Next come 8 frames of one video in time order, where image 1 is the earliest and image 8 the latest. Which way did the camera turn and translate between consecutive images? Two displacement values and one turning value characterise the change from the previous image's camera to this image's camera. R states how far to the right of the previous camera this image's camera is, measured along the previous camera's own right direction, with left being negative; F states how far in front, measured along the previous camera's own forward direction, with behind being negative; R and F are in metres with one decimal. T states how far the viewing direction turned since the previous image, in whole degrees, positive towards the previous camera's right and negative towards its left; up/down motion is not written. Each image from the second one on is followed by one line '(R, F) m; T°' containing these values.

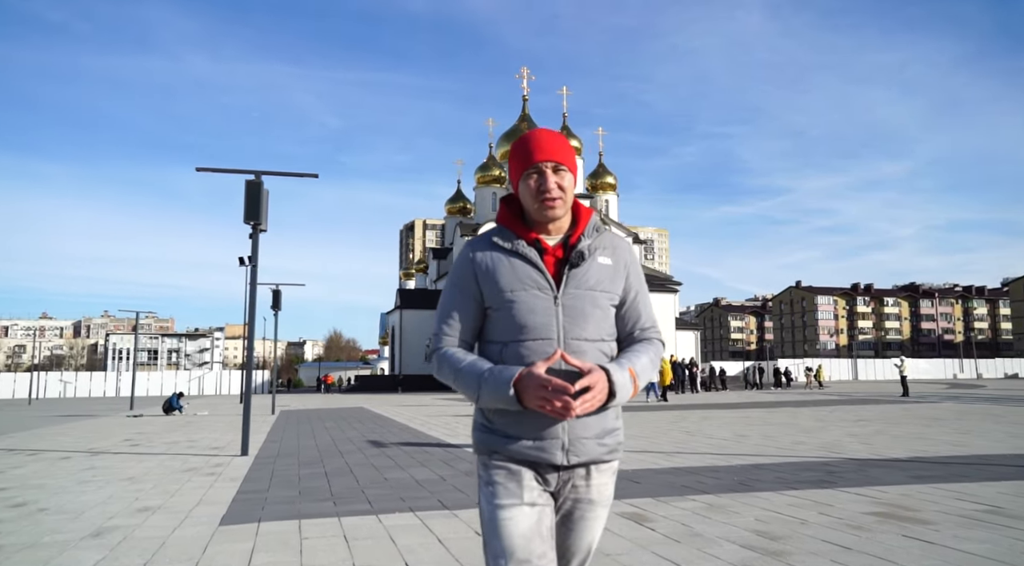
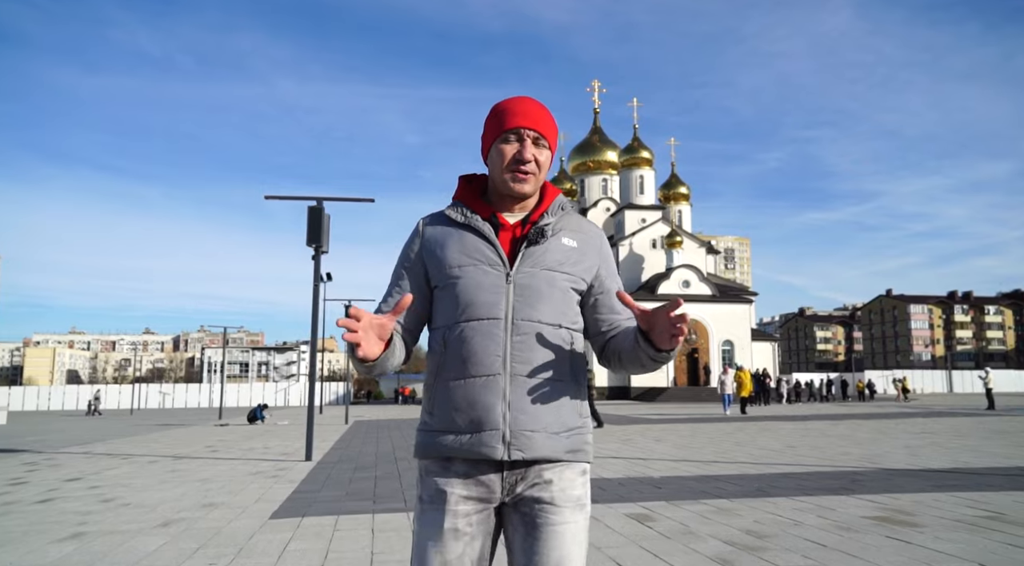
(+0.7, -0.5) m; -6°
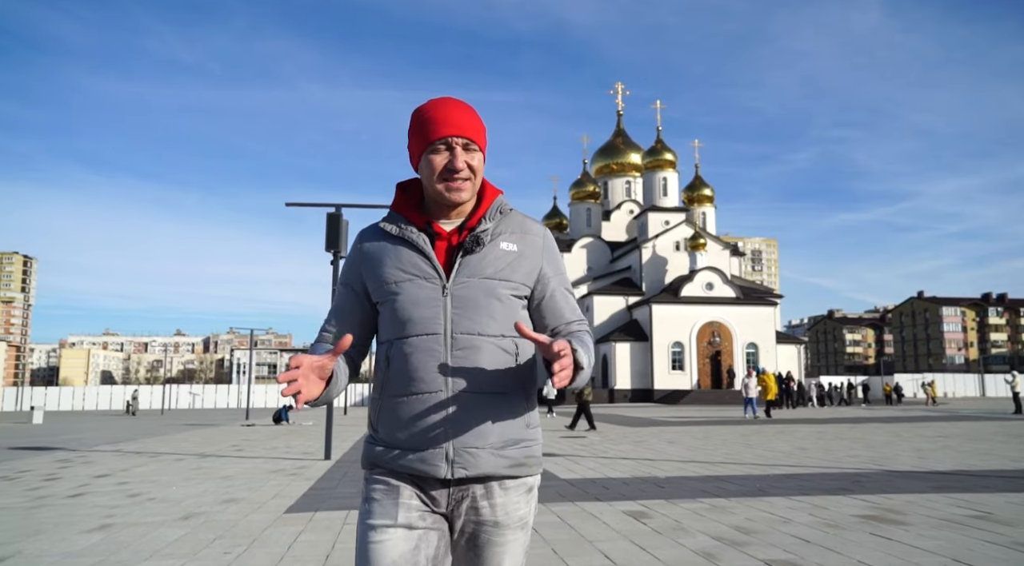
(+0.3, -0.3) m; -2°
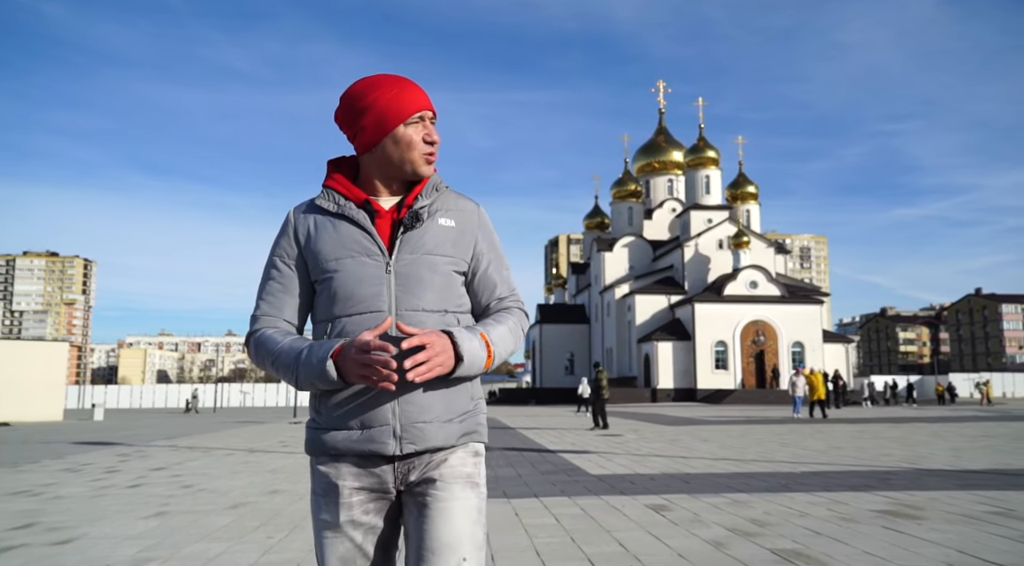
(+0.2, -0.3) m; -4°
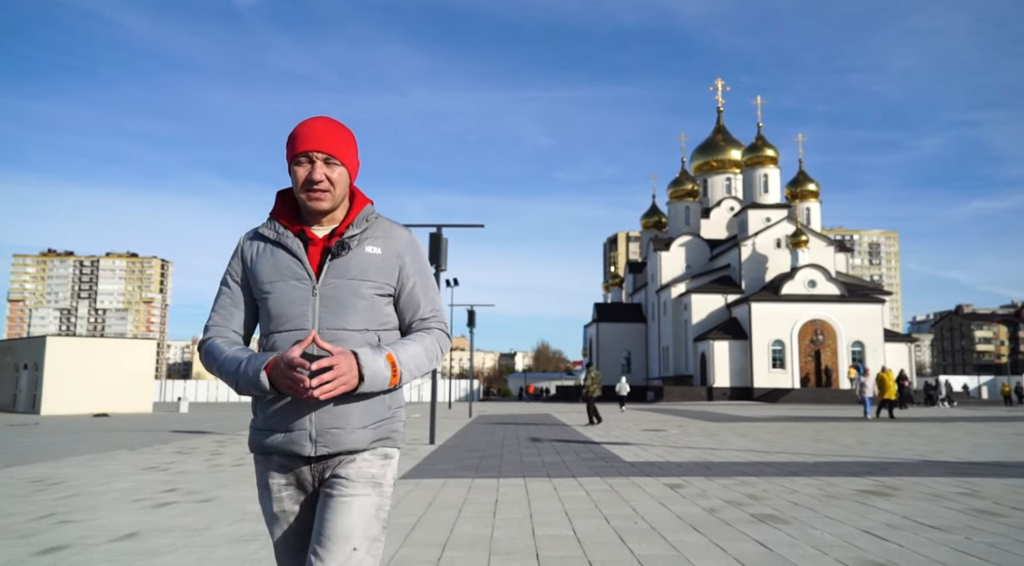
(+0.2, -1.5) m; -5°
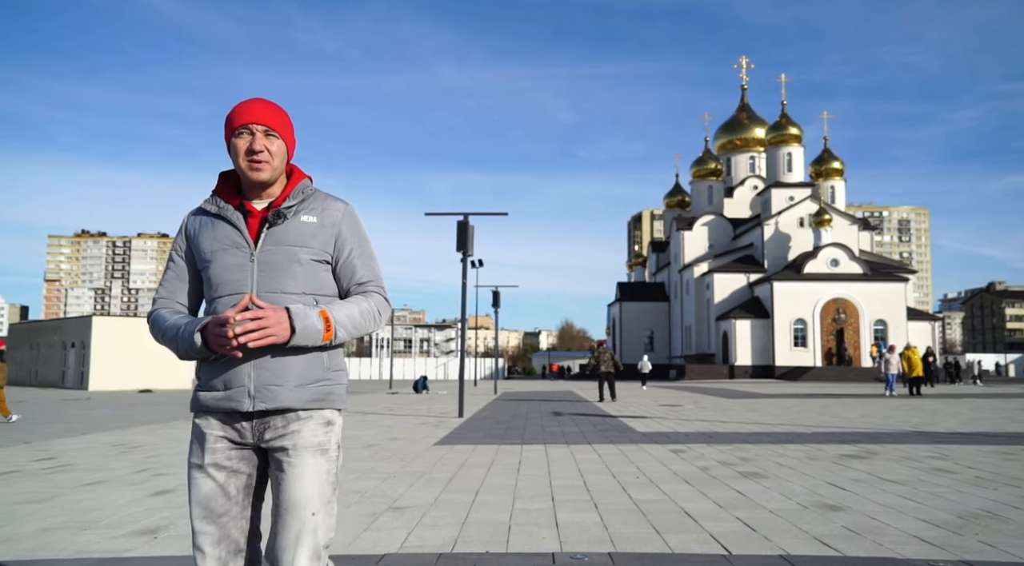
(0.0, -1.1) m; -2°
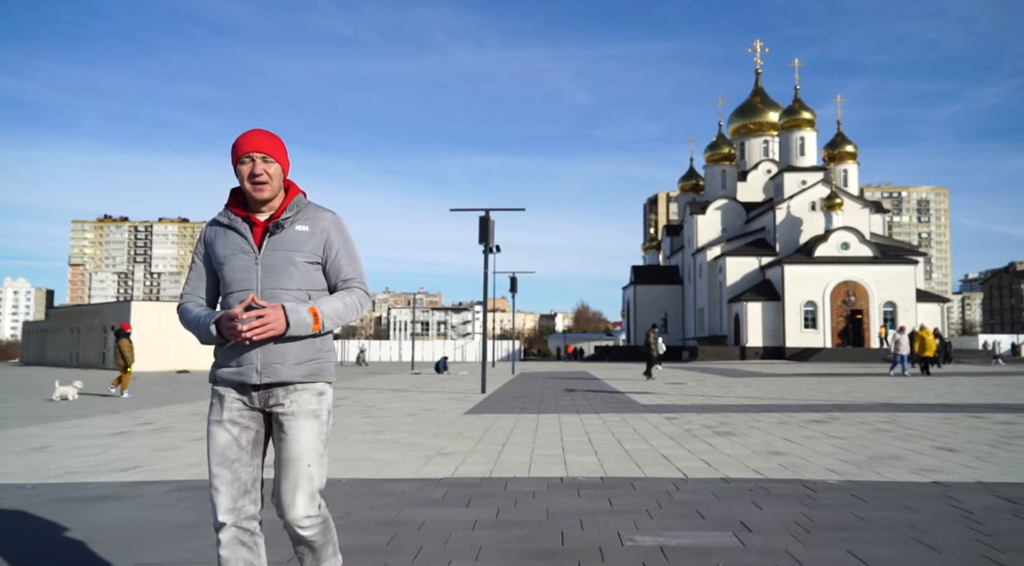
(0.0, -1.7) m; -1°
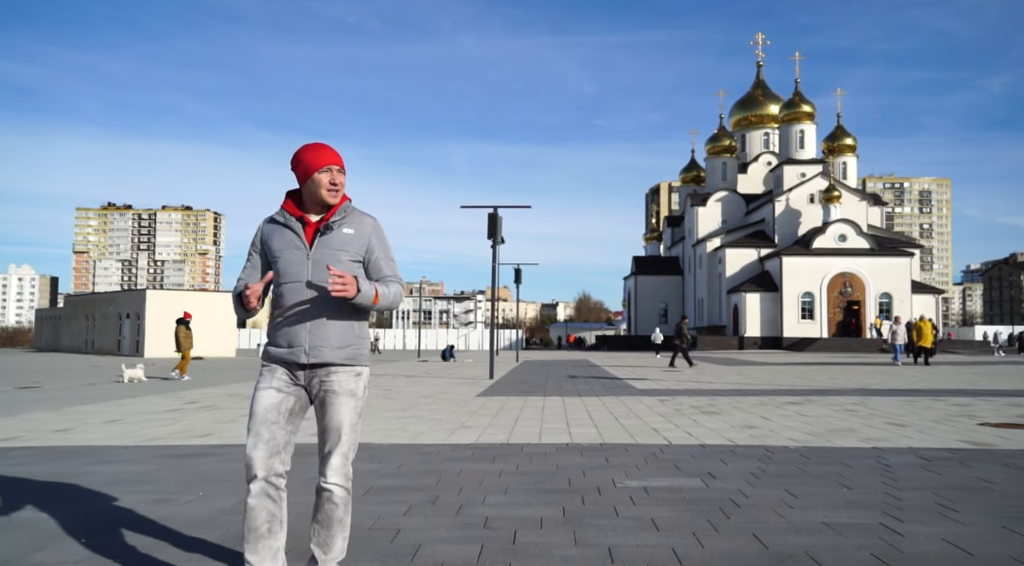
(-0.1, -1.2) m; 0°
